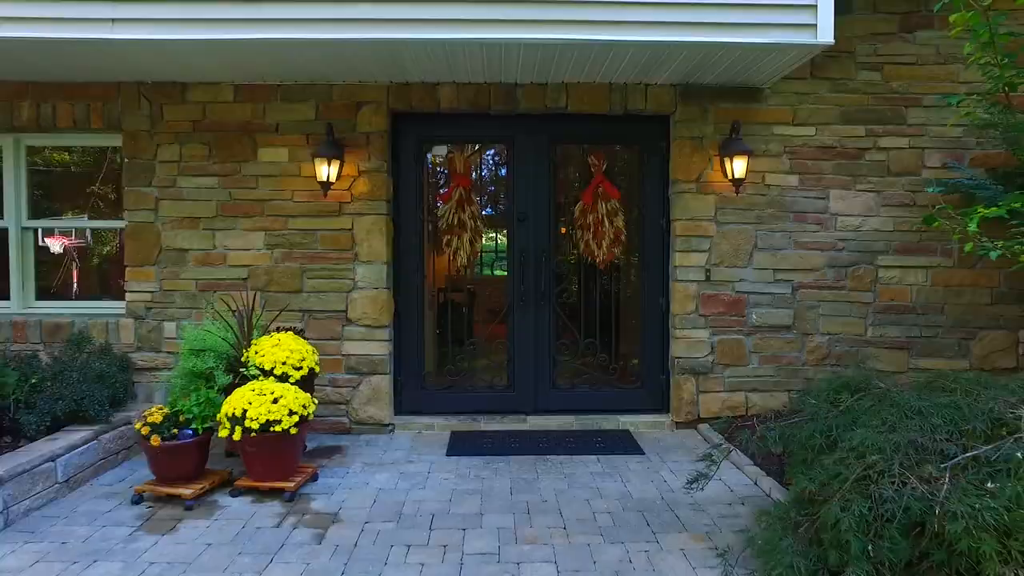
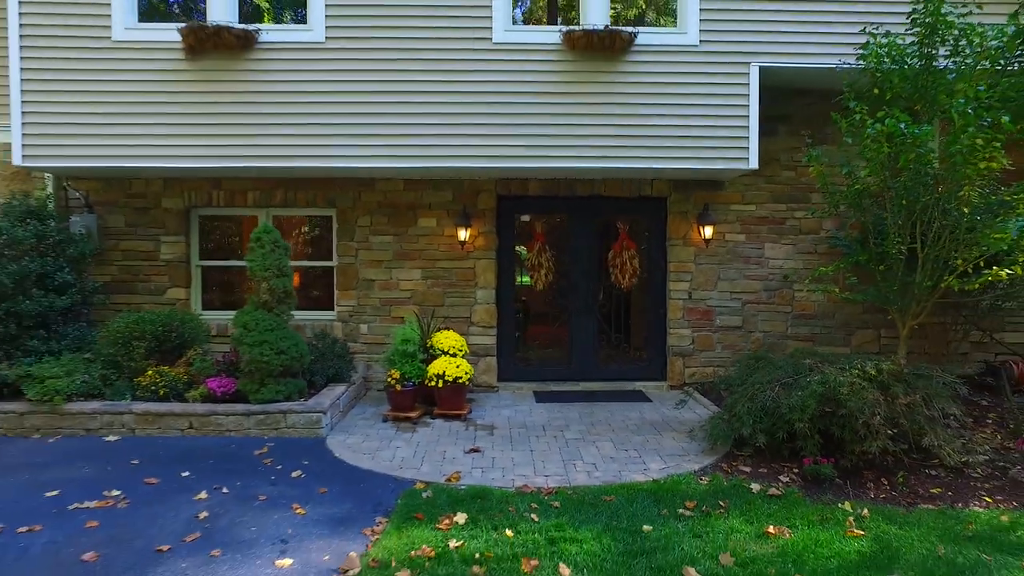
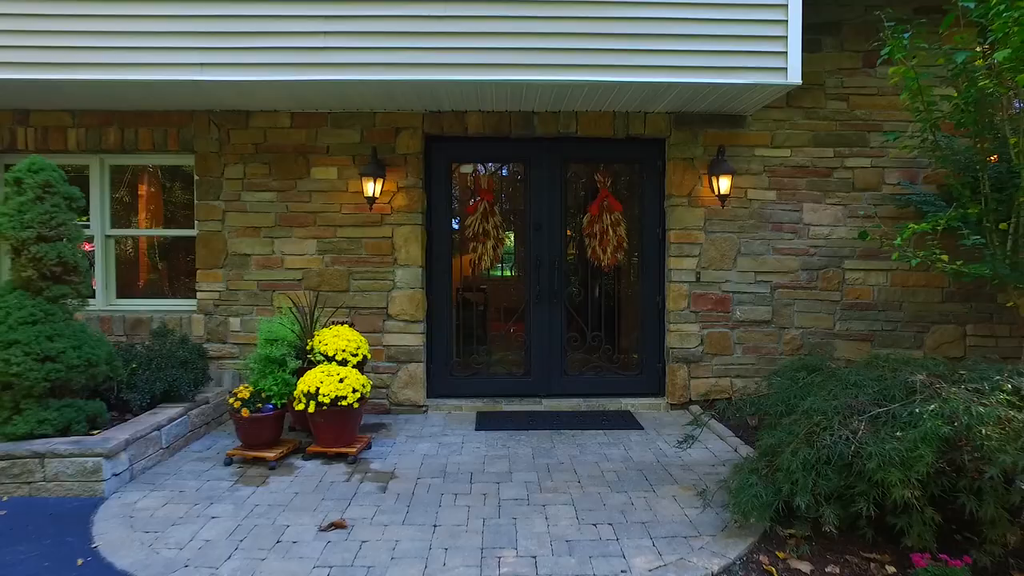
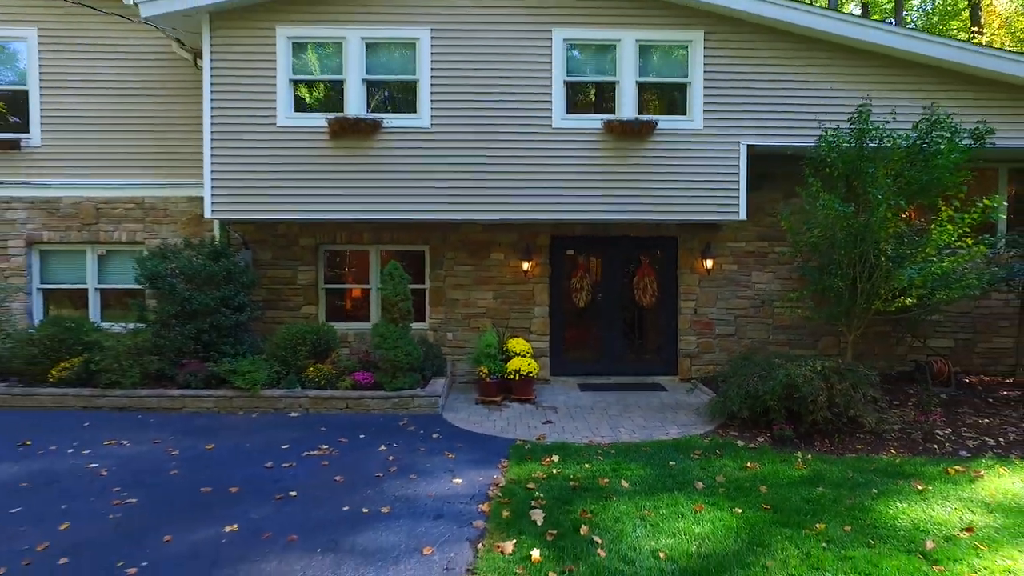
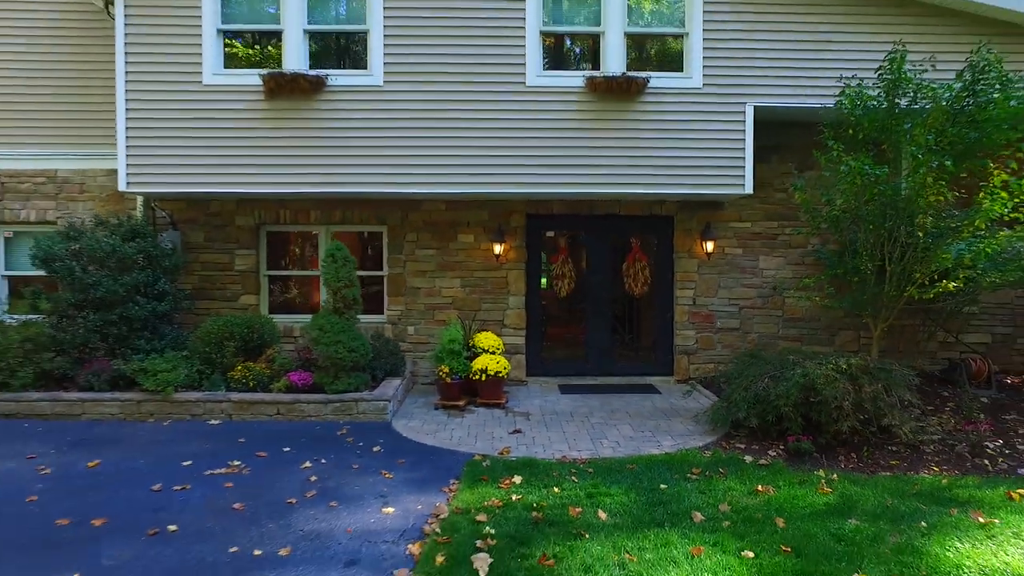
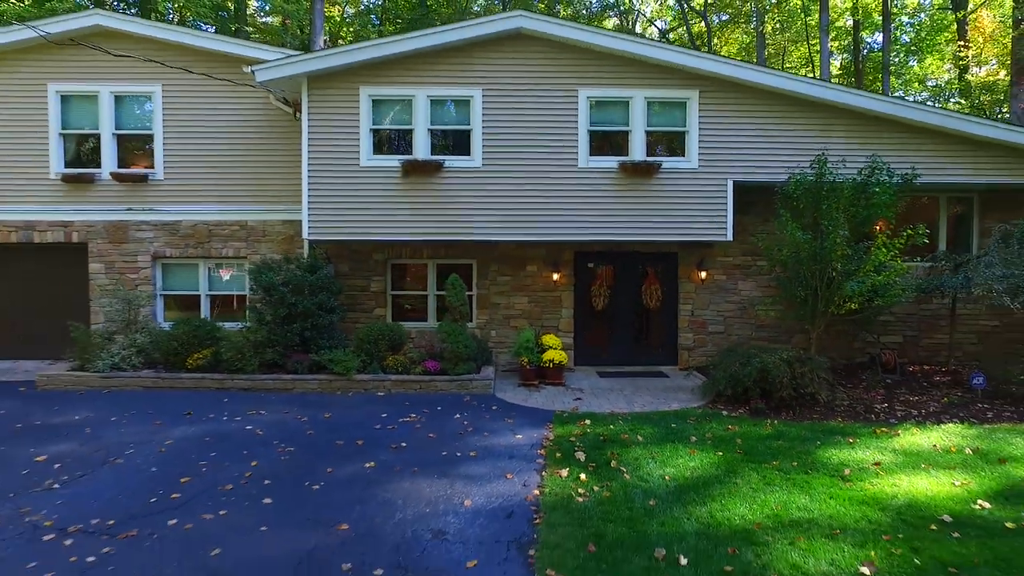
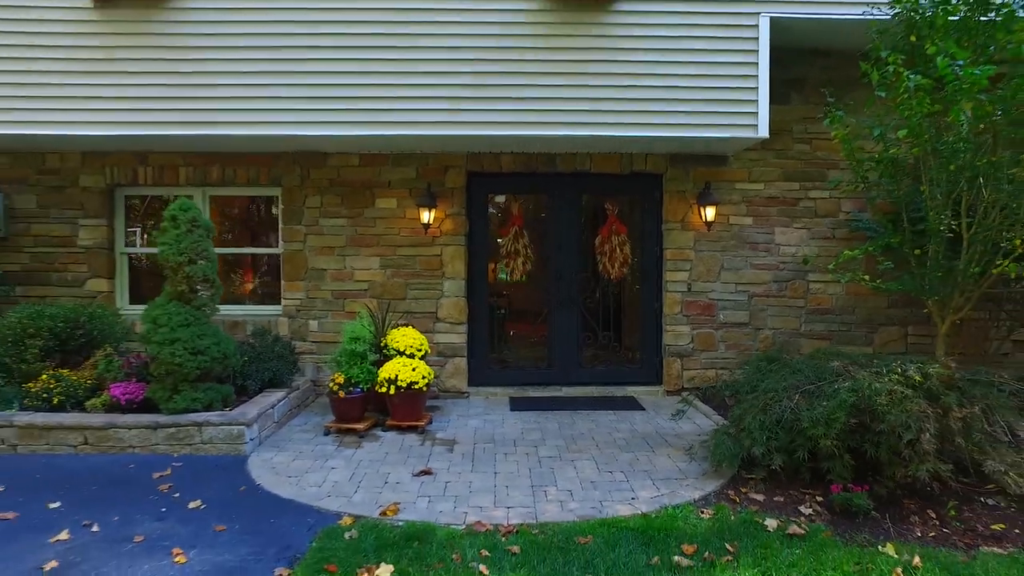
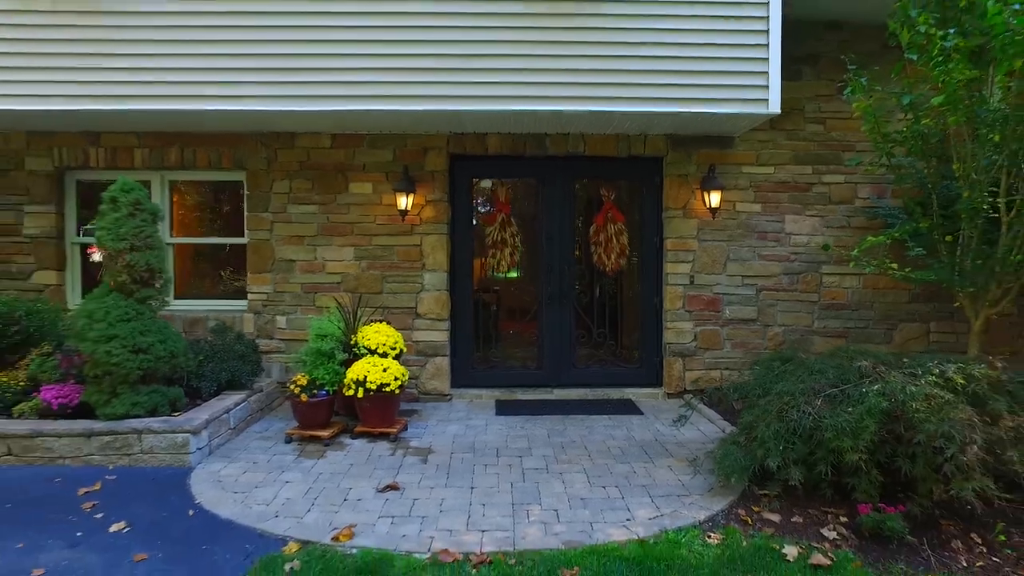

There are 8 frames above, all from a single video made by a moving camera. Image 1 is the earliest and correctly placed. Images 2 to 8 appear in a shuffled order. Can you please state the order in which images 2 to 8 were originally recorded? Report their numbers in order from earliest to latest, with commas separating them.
3, 8, 7, 2, 5, 4, 6
